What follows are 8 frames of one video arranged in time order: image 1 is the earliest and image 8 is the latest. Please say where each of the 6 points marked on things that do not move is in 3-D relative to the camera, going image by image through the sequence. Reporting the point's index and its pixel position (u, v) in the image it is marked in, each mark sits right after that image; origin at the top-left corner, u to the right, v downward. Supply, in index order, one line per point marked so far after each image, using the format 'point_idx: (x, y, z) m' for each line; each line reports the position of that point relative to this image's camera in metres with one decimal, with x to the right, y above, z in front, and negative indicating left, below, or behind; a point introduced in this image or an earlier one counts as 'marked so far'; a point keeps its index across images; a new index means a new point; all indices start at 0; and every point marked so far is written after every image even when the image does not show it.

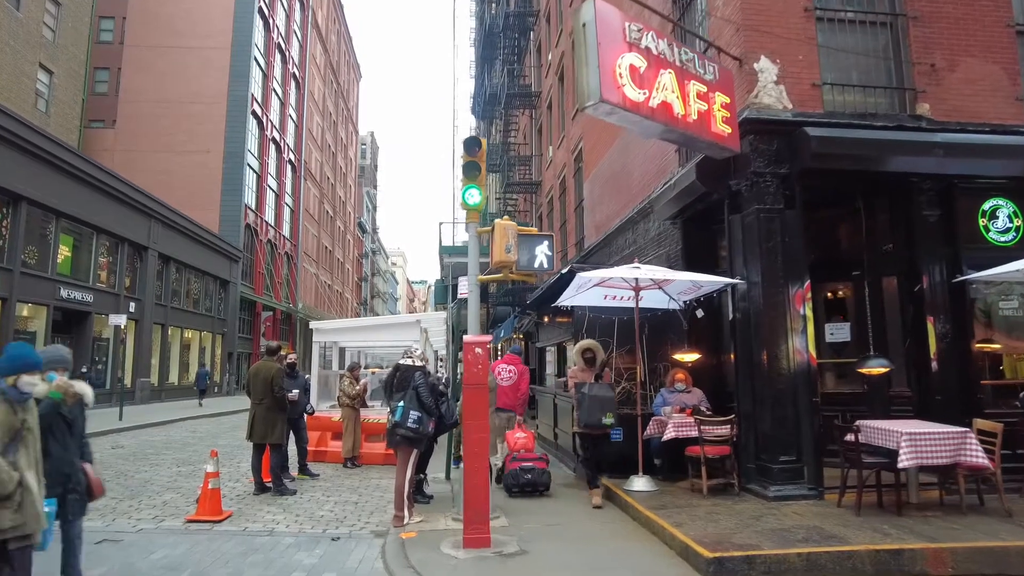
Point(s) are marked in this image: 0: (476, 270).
0: (-0.4, +0.2, +7.6) m
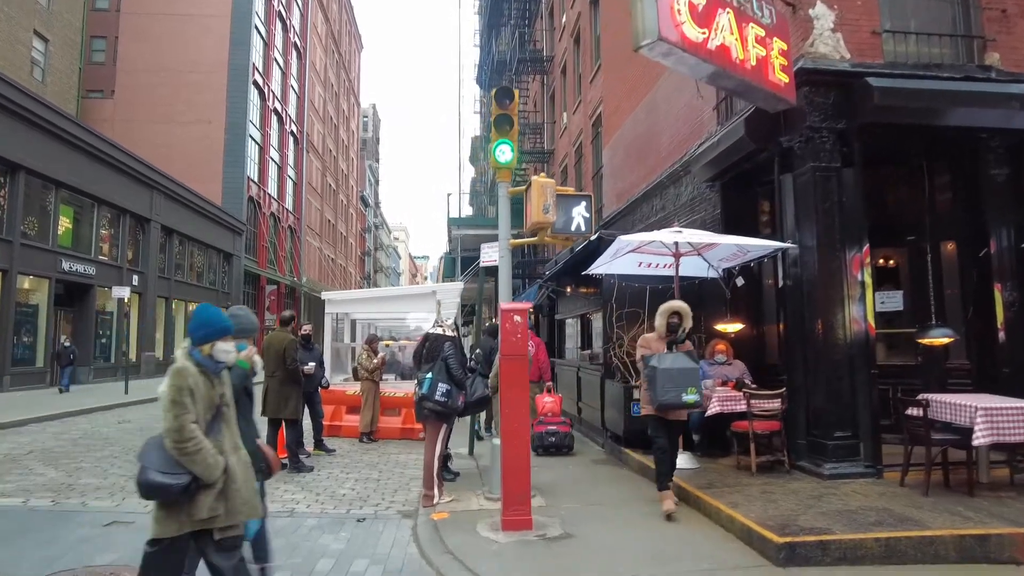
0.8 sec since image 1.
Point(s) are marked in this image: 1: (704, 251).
0: (-0.1, +0.6, +7.0) m
1: (+2.4, +0.5, +8.2) m
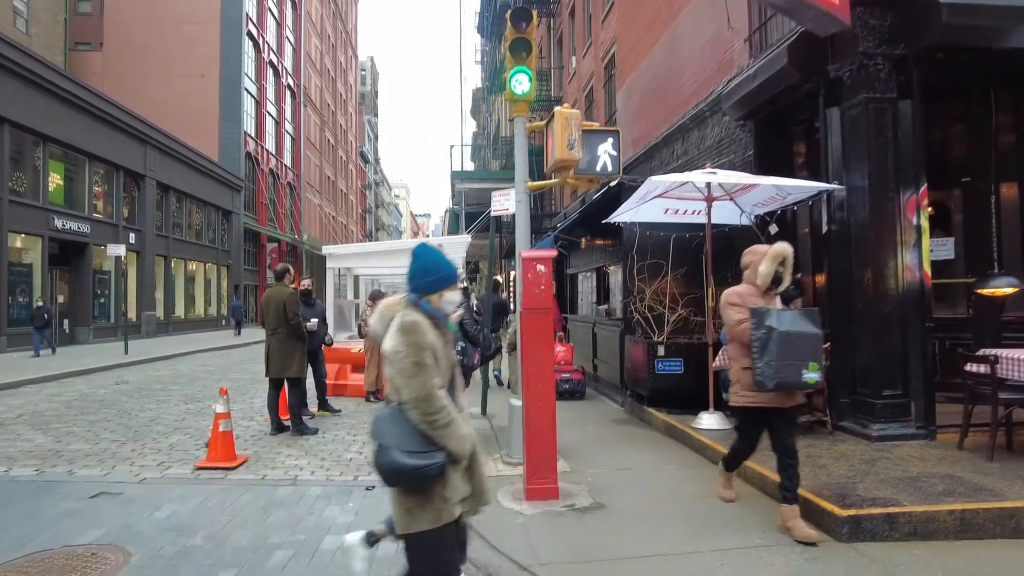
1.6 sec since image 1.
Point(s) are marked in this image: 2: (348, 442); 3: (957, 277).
0: (+0.1, +1.1, +6.3) m
1: (+2.6, +1.1, +7.5) m
2: (-1.9, -1.8, +7.7) m
3: (+5.0, +0.1, +7.4) m
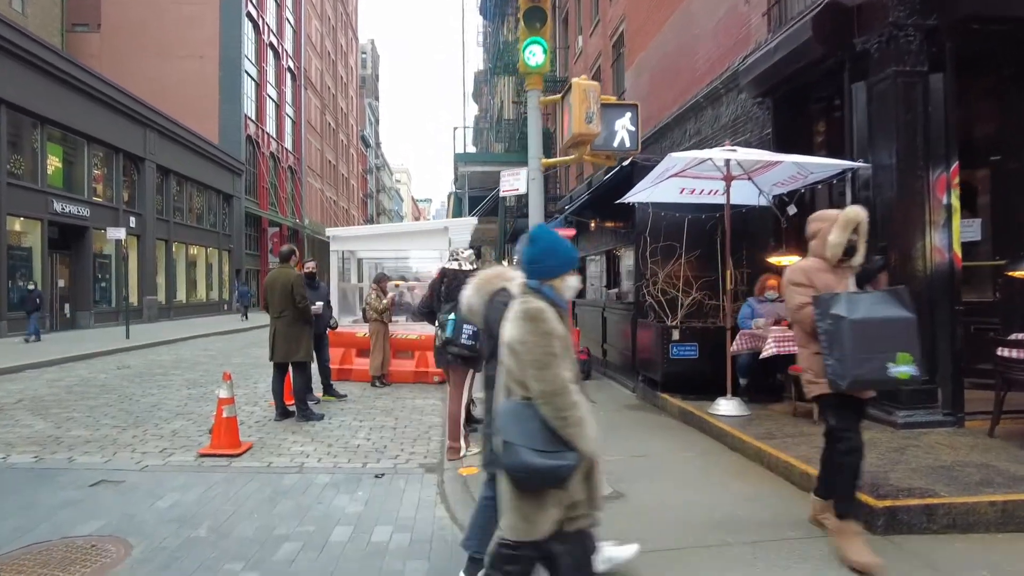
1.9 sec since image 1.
0: (+0.2, +1.3, +6.1) m
1: (+2.7, +1.3, +7.3) m
2: (-1.8, -1.6, +7.5) m
3: (+5.1, +0.3, +7.2) m
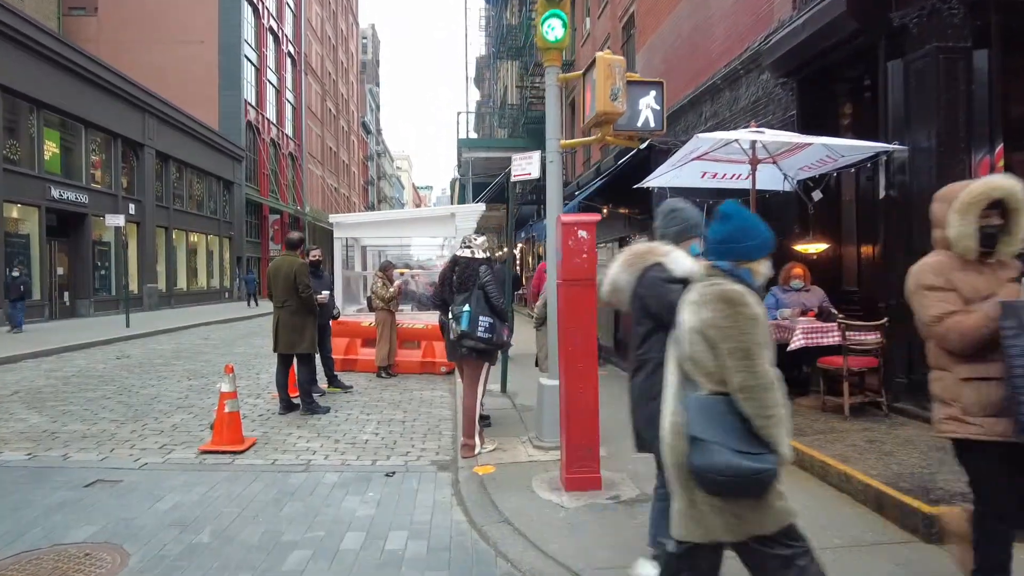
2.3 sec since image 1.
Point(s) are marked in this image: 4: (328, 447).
0: (+0.4, +1.4, +5.8) m
1: (+2.9, +1.4, +6.9) m
2: (-1.7, -1.5, +7.2) m
3: (+5.3, +0.4, +6.8) m
4: (-1.7, -1.5, +6.1) m
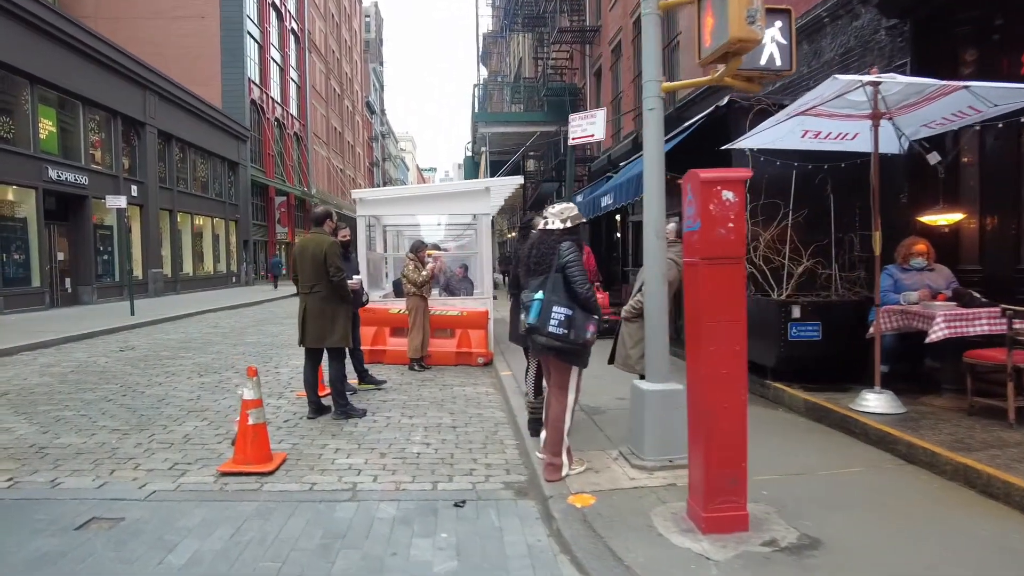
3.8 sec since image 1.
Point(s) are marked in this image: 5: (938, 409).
0: (+1.0, +1.5, +4.6) m
1: (+3.5, +1.6, +5.7) m
2: (-1.0, -1.3, +6.1) m
3: (+5.9, +0.6, +5.7) m
4: (-1.1, -1.3, +5.0) m
5: (+3.5, -1.0, +5.4) m
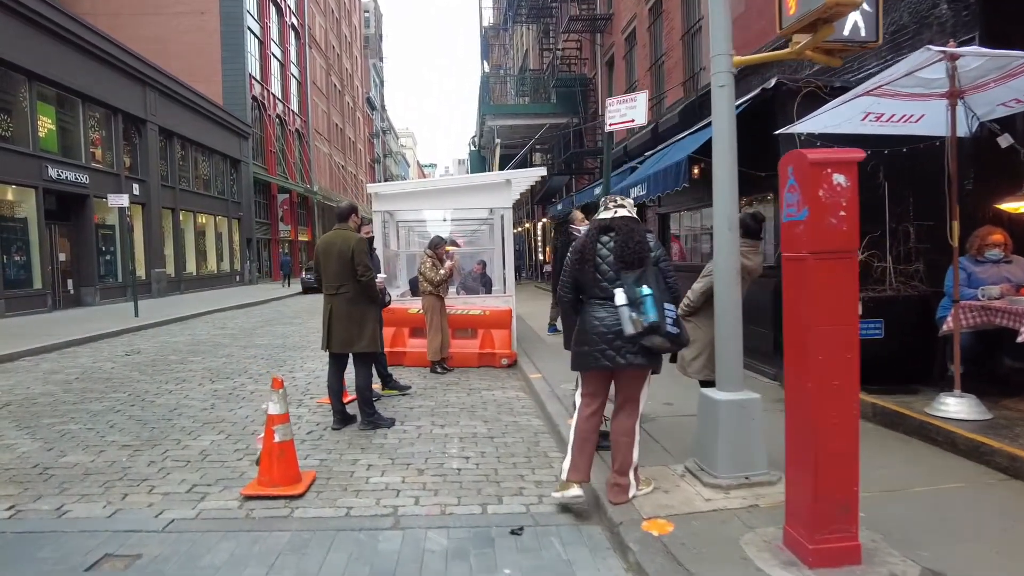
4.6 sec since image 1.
0: (+1.3, +1.5, +4.1) m
1: (+3.8, +1.6, +5.2) m
2: (-0.6, -1.3, +5.7) m
3: (+6.3, +0.7, +5.2) m
4: (-0.7, -1.3, +4.6) m
5: (+3.9, -0.9, +4.9) m
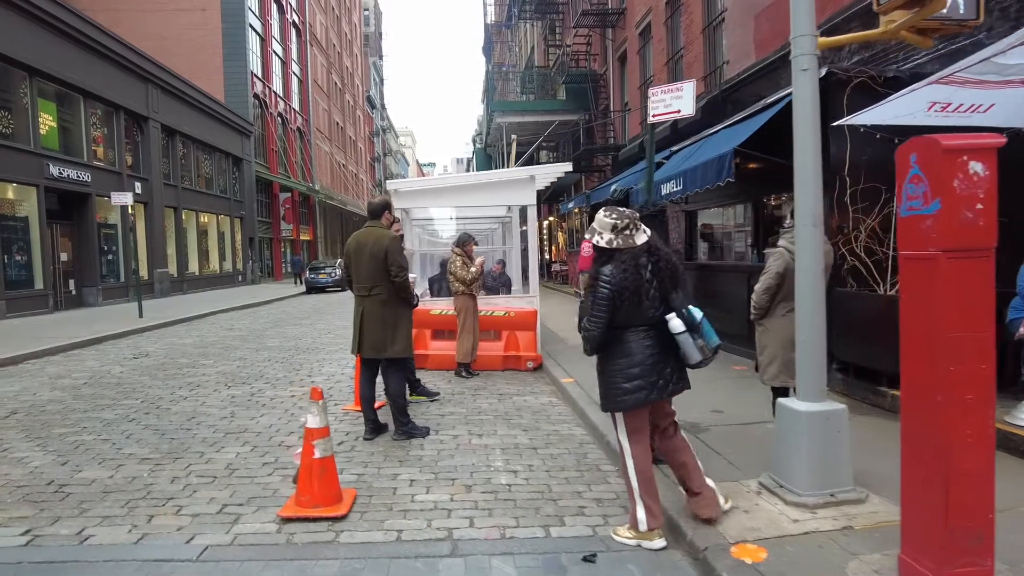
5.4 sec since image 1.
0: (+1.7, +1.5, +3.8) m
1: (+4.2, +1.6, +4.9) m
2: (-0.3, -1.3, +5.3) m
3: (+6.6, +0.7, +4.8) m
4: (-0.3, -1.4, +4.2) m
5: (+4.2, -0.9, +4.6) m
